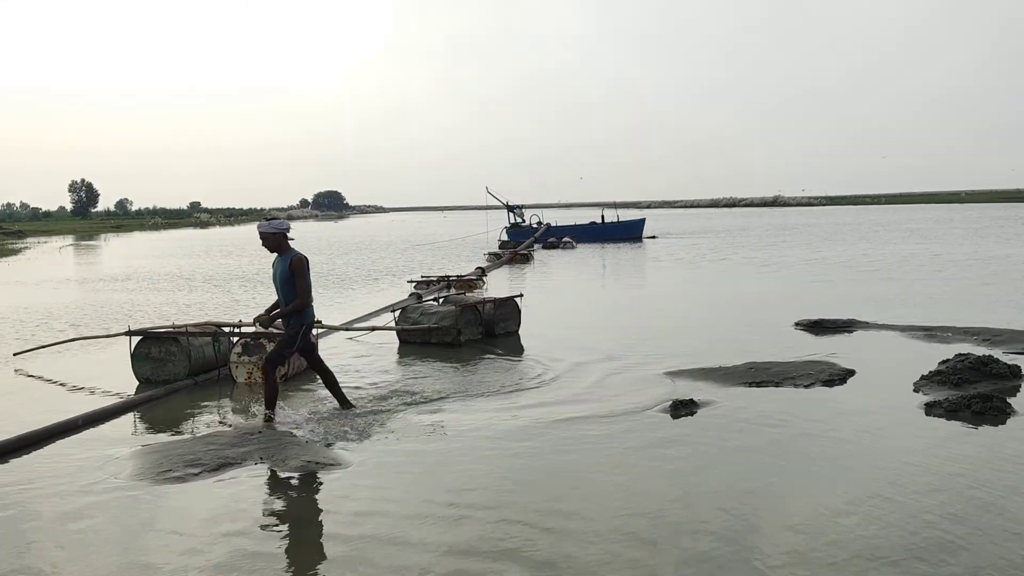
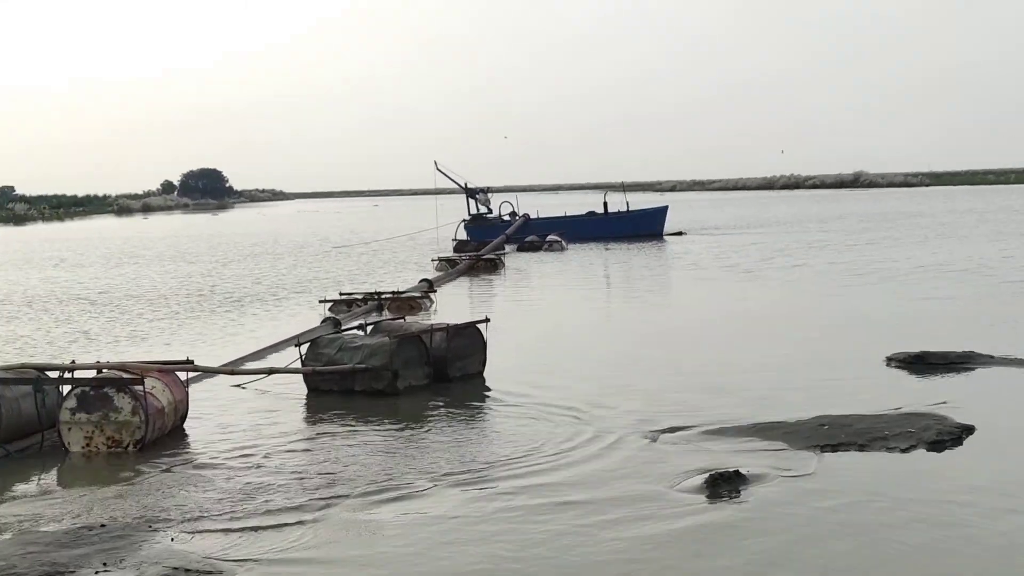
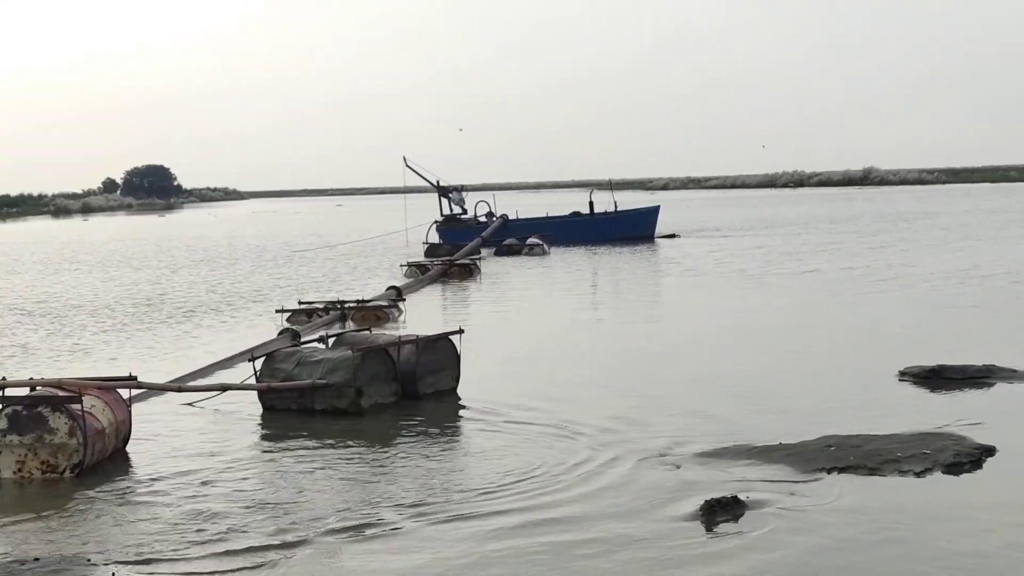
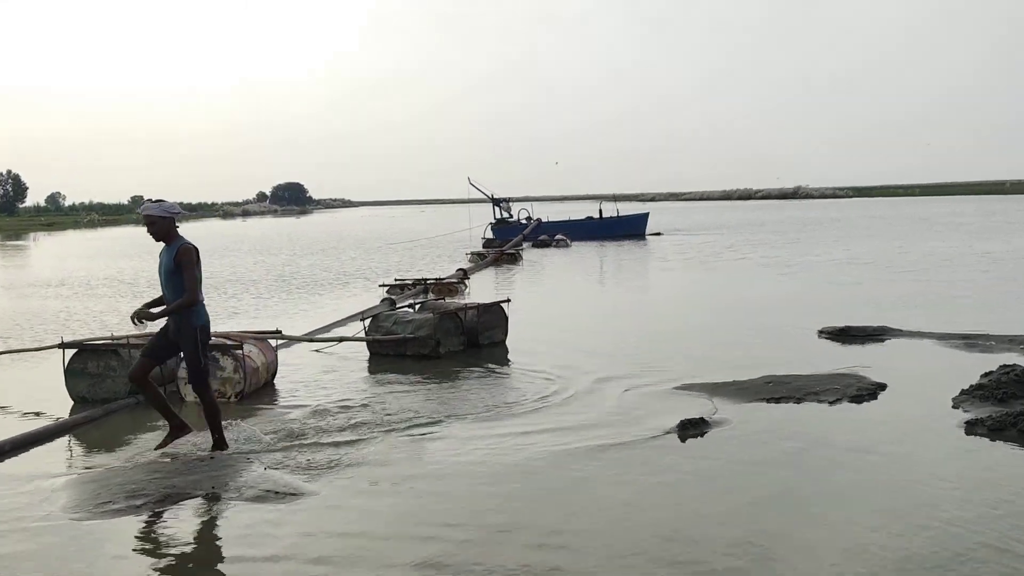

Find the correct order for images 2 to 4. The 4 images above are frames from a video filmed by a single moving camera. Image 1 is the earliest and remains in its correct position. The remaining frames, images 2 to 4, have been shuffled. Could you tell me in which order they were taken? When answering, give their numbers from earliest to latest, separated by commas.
4, 2, 3
